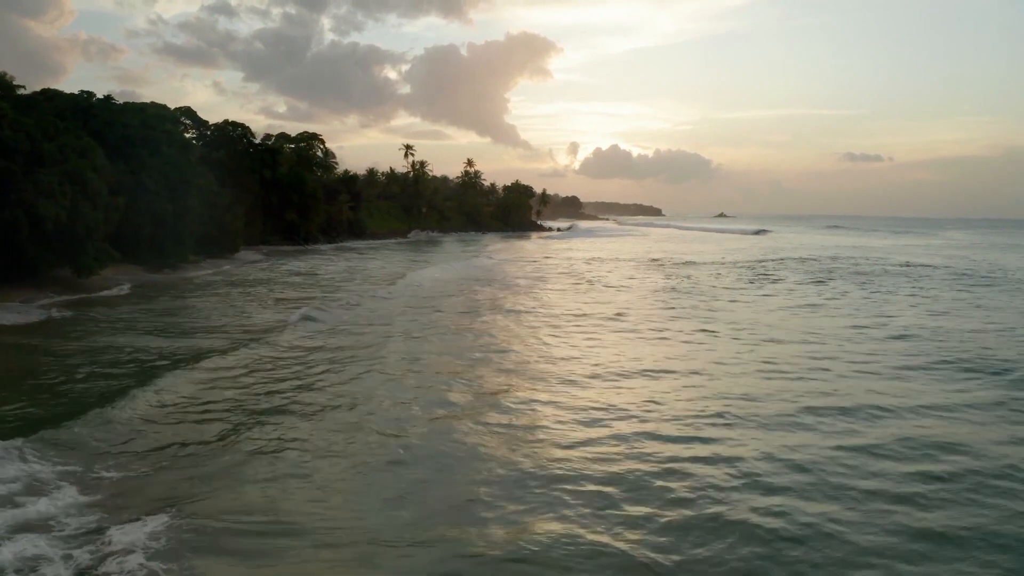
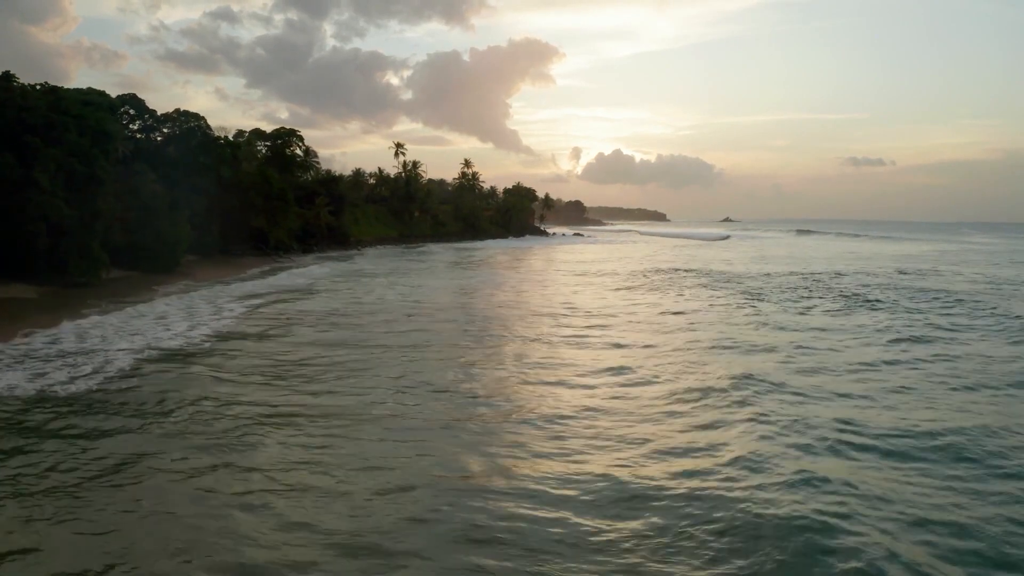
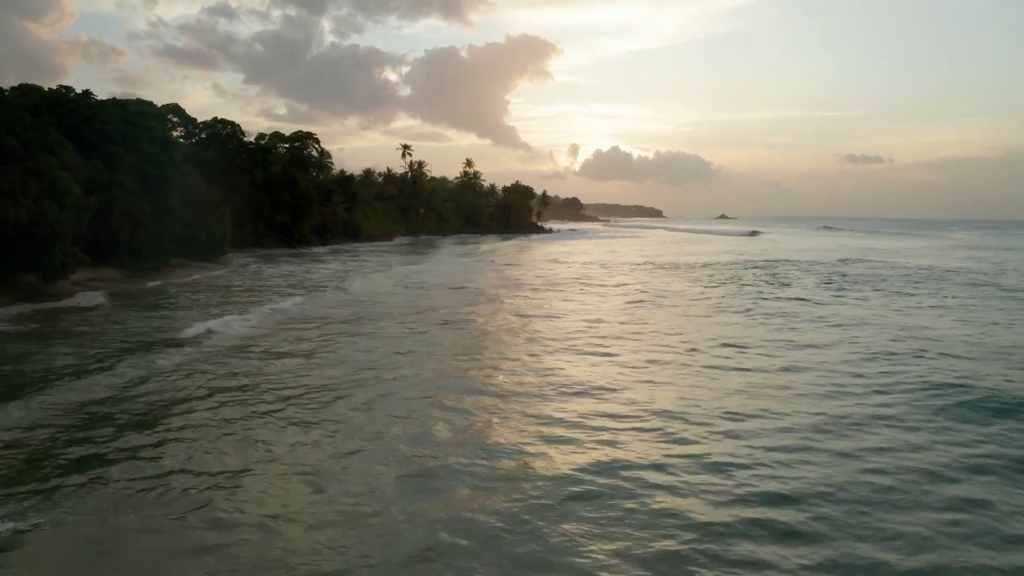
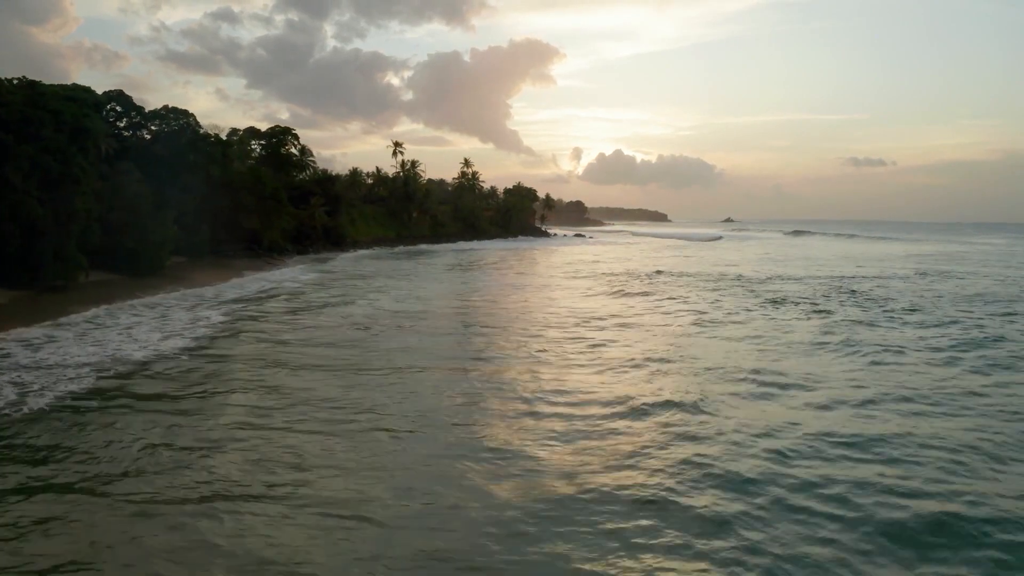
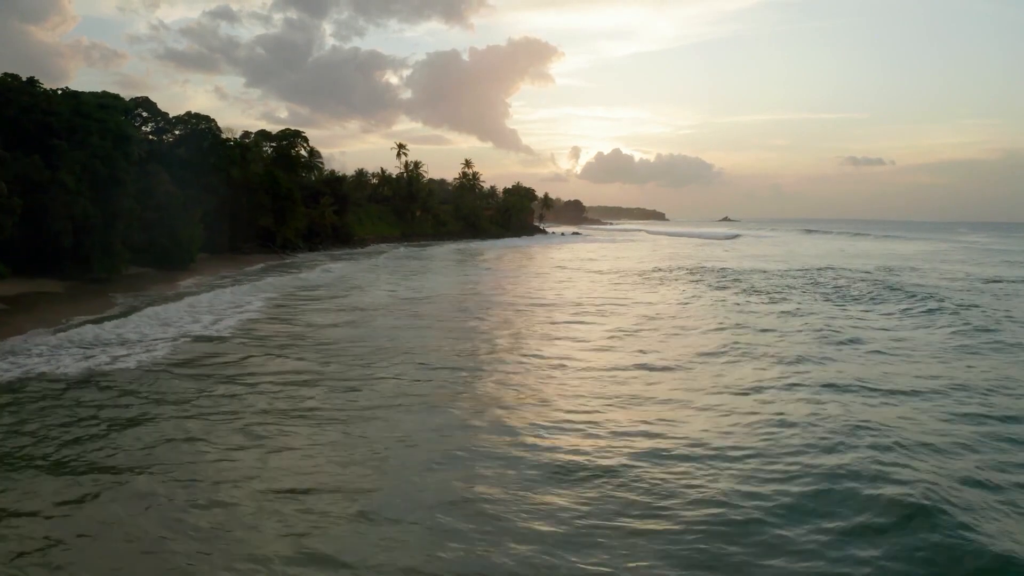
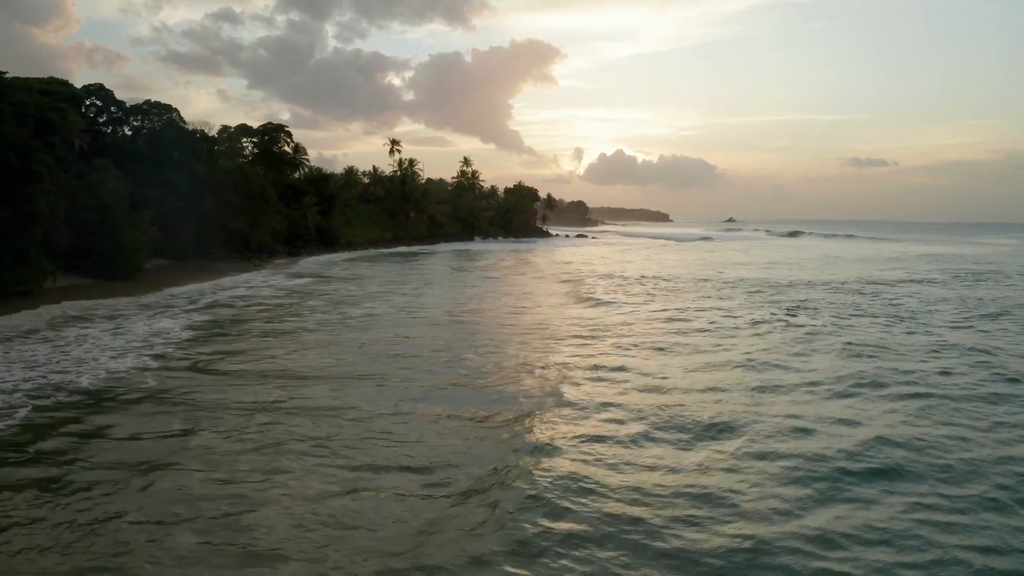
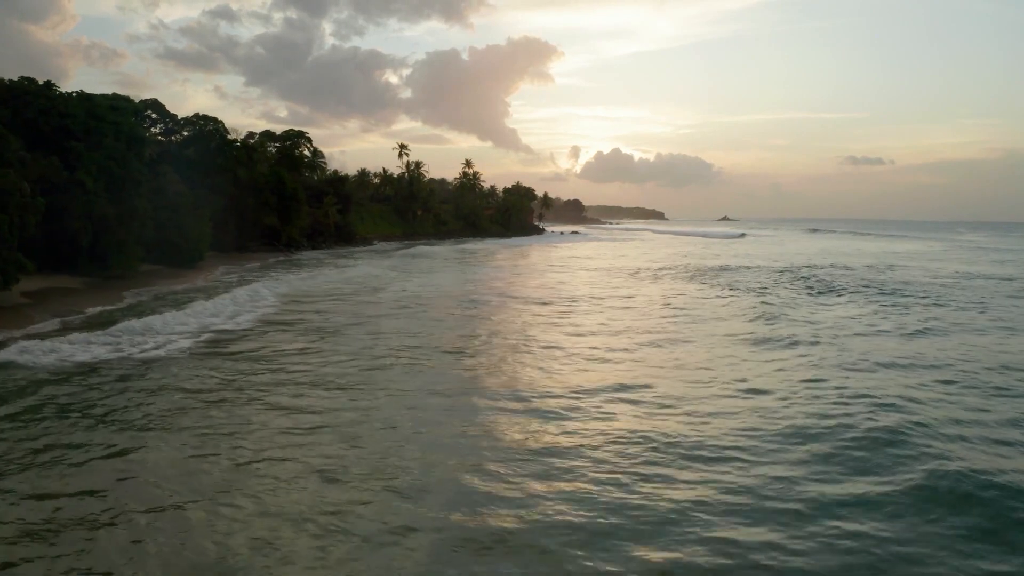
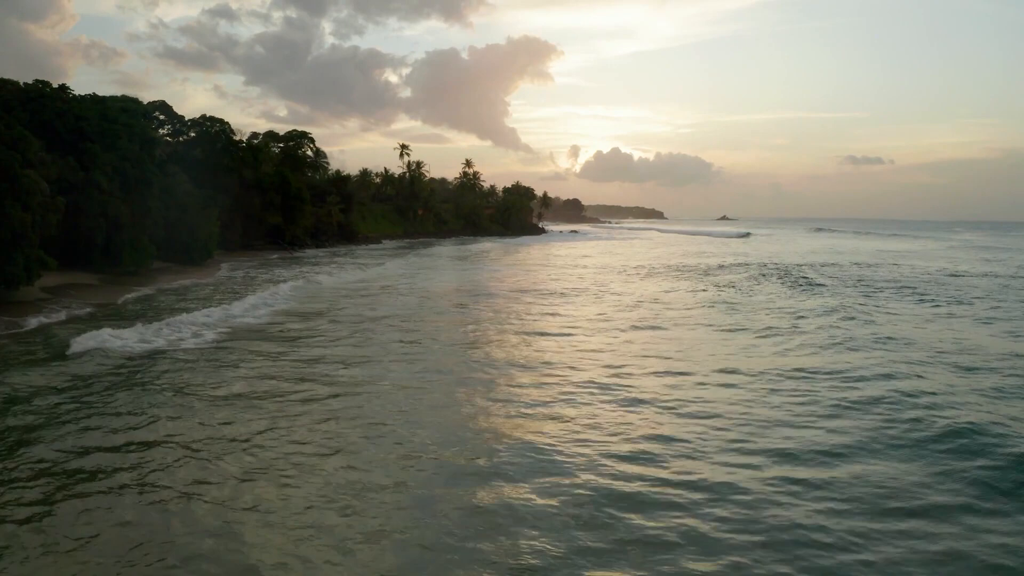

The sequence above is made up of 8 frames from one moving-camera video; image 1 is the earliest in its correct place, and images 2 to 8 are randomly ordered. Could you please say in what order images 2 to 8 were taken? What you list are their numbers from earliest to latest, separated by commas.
3, 8, 7, 5, 2, 4, 6
